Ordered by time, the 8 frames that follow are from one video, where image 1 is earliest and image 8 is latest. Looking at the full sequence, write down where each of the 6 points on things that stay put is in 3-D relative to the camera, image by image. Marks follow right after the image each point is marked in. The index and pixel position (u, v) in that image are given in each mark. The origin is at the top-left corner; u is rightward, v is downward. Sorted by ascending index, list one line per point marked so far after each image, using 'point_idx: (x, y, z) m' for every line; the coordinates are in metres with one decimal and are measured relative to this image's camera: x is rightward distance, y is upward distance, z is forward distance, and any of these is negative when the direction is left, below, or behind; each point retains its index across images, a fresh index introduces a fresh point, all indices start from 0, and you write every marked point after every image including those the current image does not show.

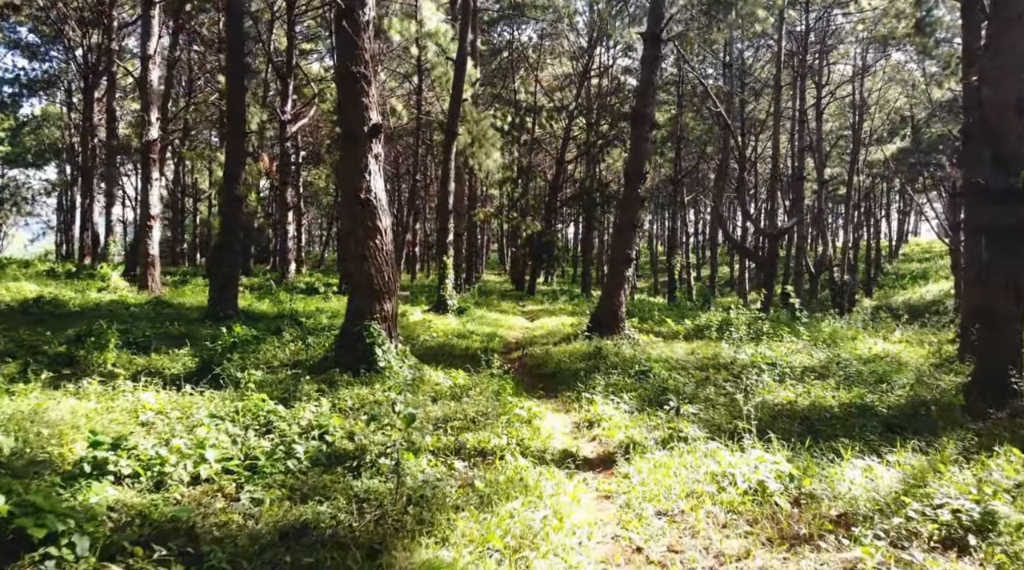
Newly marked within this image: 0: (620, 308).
0: (+1.9, -0.4, +13.7) m
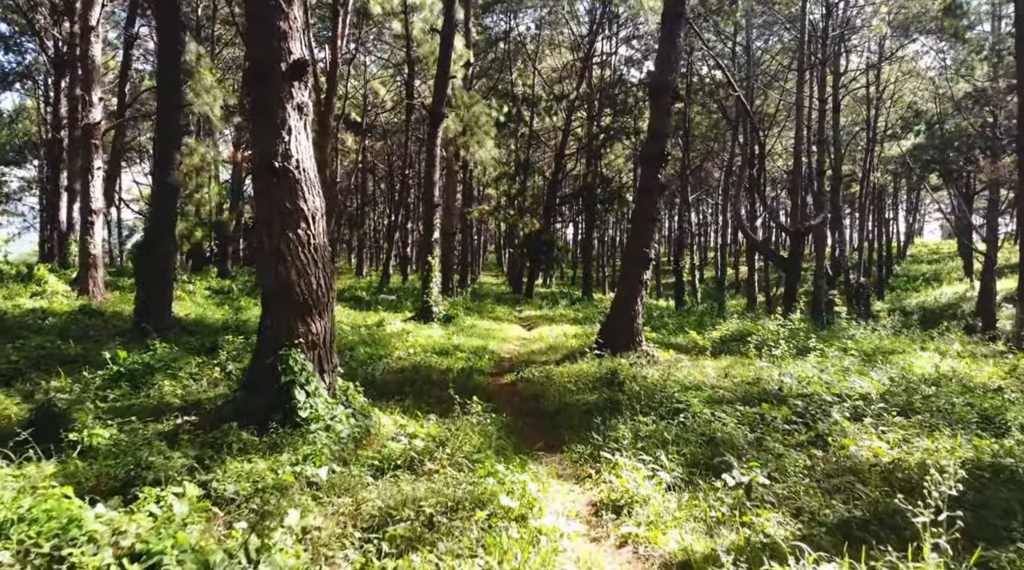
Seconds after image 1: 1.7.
0: (+1.8, -0.5, +11.3) m
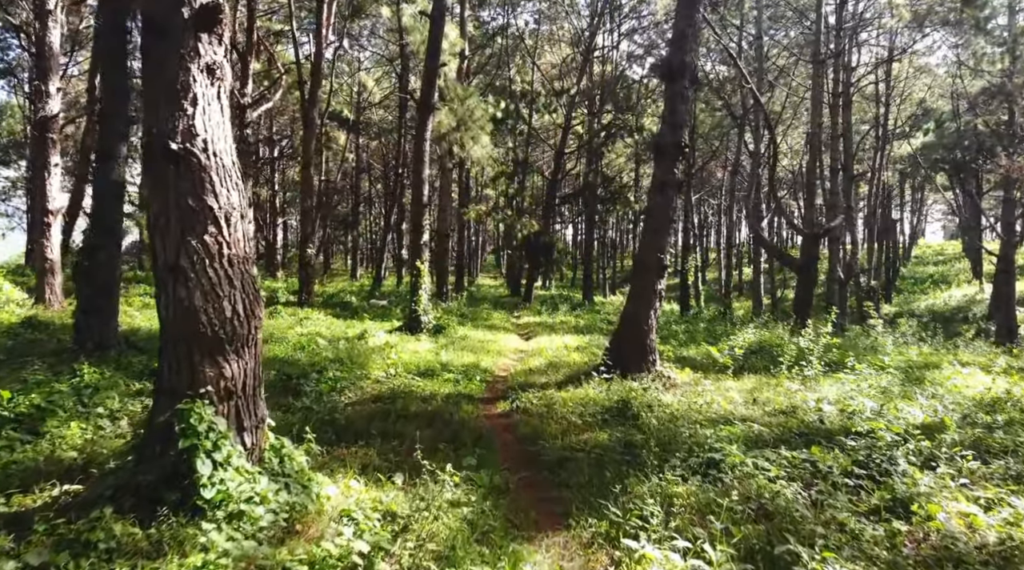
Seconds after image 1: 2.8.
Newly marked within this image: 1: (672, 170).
0: (+1.7, -0.6, +9.8) m
1: (+2.0, +1.4, +9.8) m
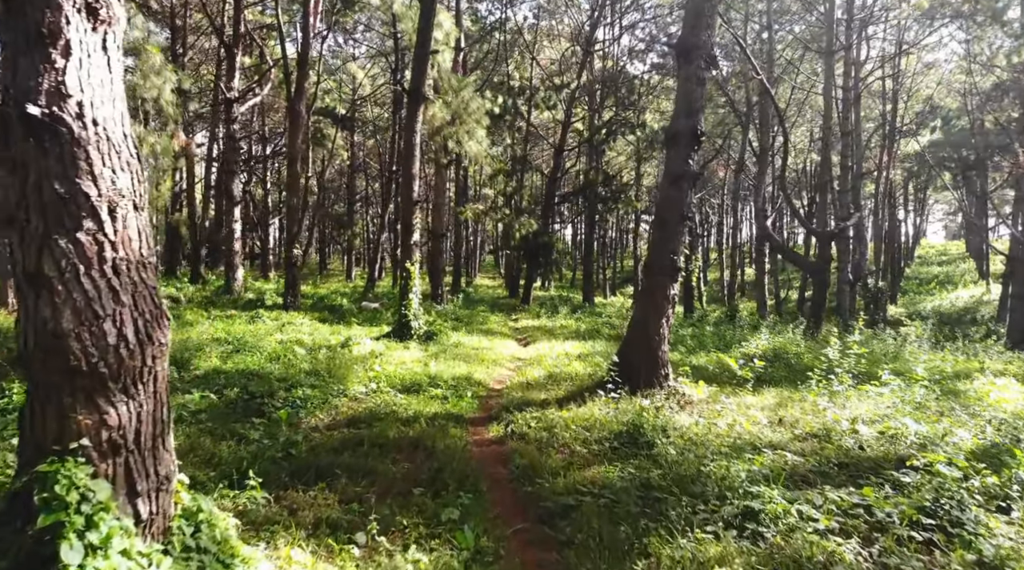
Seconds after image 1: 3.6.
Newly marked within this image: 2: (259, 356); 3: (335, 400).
0: (+1.7, -0.7, +8.8) m
1: (+2.0, +1.4, +8.8) m
2: (-3.5, -1.0, +10.7) m
3: (-1.8, -1.2, +8.0) m
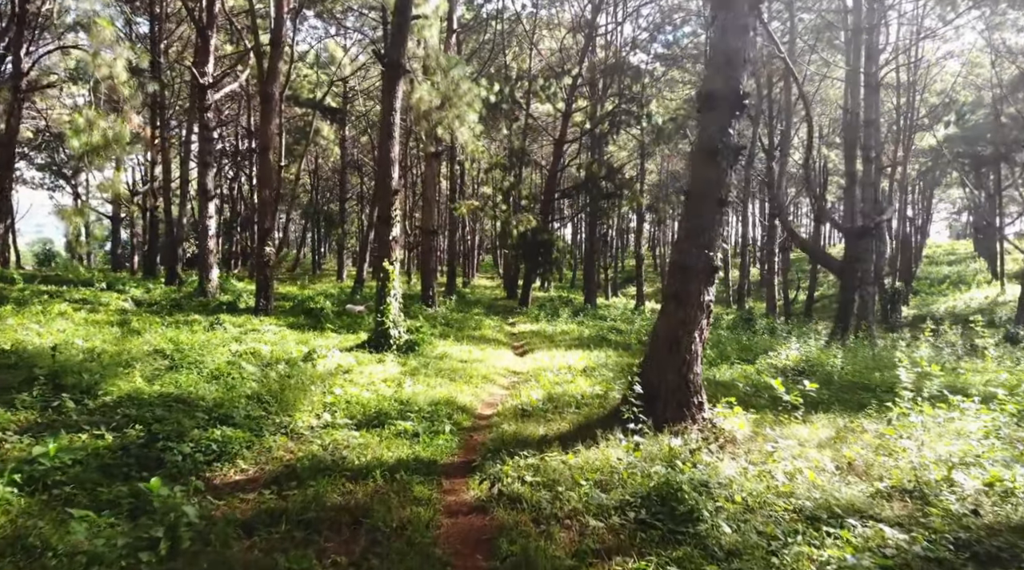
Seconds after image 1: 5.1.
0: (+1.6, -0.7, +6.9) m
1: (+1.9, +1.4, +6.9) m
2: (-3.6, -1.0, +8.8) m
3: (-1.9, -1.2, +6.1) m
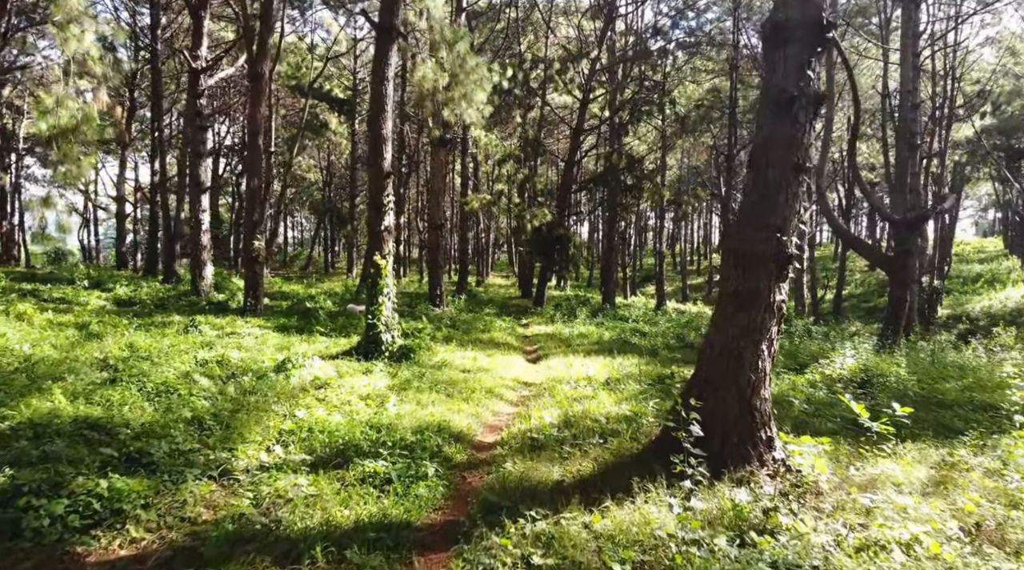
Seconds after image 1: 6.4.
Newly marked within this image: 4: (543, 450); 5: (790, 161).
0: (+1.6, -0.7, +5.2) m
1: (+1.9, +1.4, +5.2) m
2: (-3.5, -1.0, +7.2) m
3: (-1.9, -1.2, +4.5) m
4: (+0.2, -1.3, +6.0) m
5: (+1.8, +0.8, +5.2) m
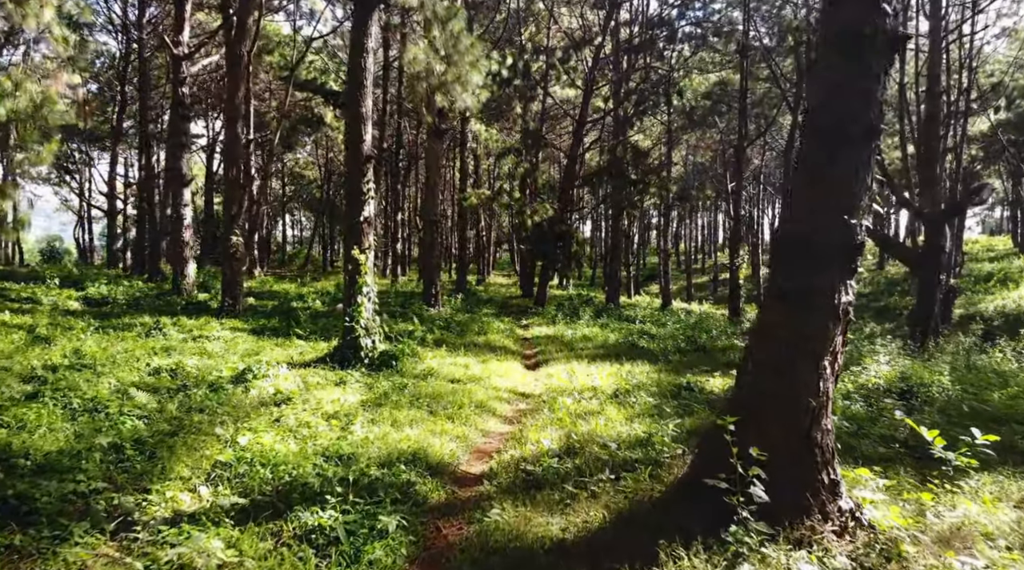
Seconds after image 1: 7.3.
0: (+1.5, -0.7, +4.0) m
1: (+1.8, +1.4, +4.0) m
2: (-3.5, -1.0, +6.1) m
3: (-1.9, -1.2, +3.3) m
4: (+0.2, -1.3, +4.9) m
5: (+1.8, +0.8, +4.0) m
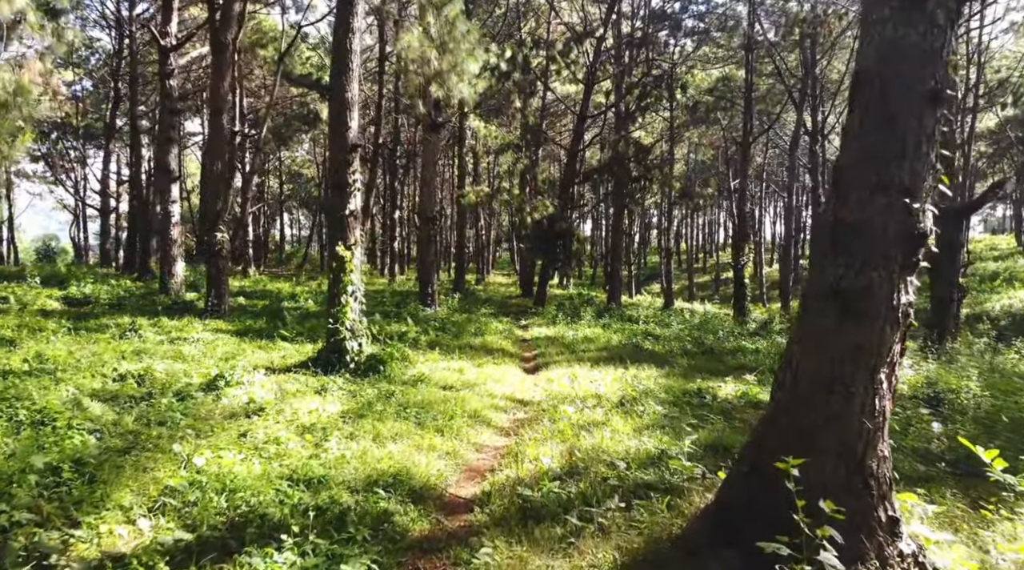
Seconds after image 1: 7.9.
0: (+1.5, -0.7, +3.4) m
1: (+1.8, +1.4, +3.4) m
2: (-3.6, -1.0, +5.5) m
3: (-2.0, -1.2, +2.7) m
4: (+0.1, -1.2, +4.2) m
5: (+1.7, +0.8, +3.4) m
